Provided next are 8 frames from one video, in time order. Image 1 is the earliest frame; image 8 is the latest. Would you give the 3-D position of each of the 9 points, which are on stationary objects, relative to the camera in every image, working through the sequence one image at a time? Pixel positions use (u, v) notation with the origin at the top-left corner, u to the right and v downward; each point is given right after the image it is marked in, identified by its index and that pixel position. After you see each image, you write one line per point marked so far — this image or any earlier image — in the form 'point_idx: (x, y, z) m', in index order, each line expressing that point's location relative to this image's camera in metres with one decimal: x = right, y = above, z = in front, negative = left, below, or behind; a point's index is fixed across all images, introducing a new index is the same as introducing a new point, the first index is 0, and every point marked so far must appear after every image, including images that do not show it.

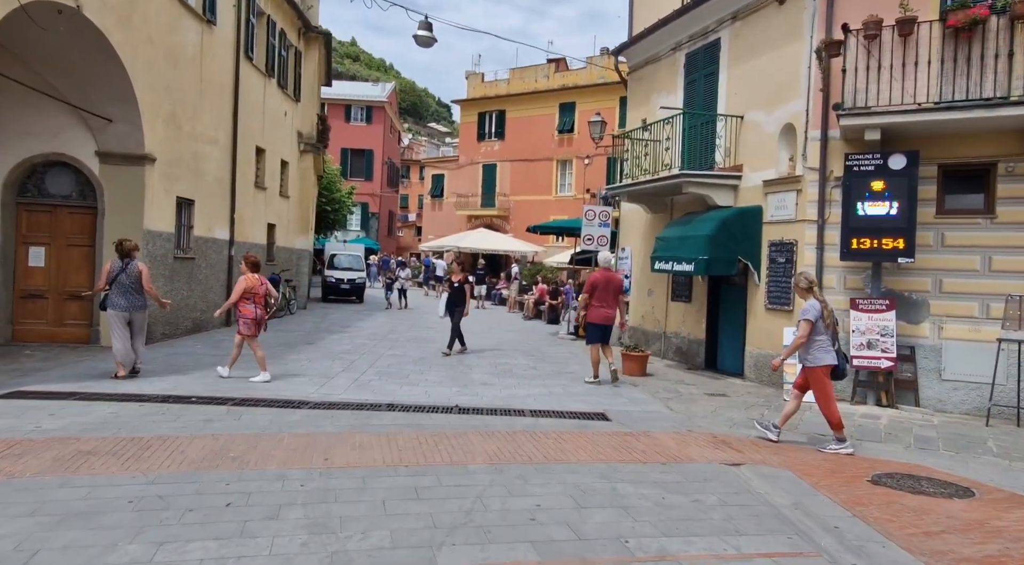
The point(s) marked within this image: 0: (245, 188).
0: (-6.2, +2.2, +17.6) m
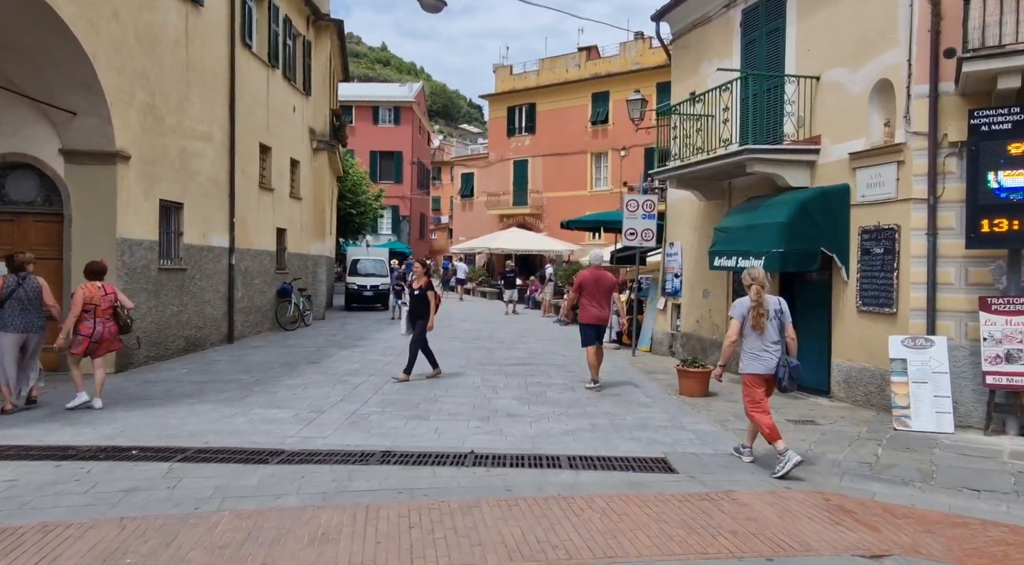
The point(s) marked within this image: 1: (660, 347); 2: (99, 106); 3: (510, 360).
0: (-5.5, +2.0, +16.0) m
1: (+2.7, -1.2, +13.6) m
2: (-5.8, +2.5, +10.6) m
3: (0.0, -1.3, +12.9) m
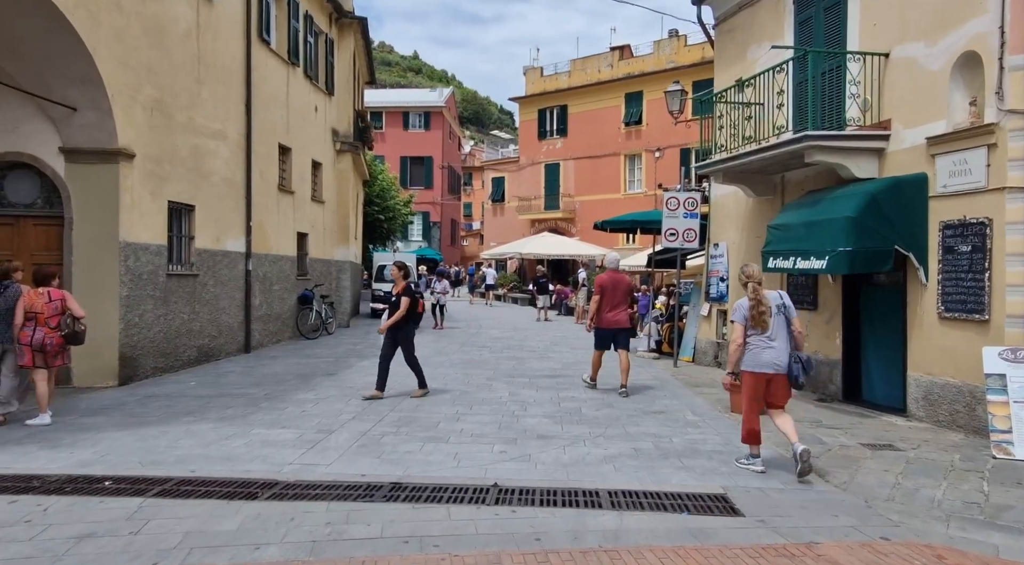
0: (-4.9, +1.9, +15.3) m
1: (+3.2, -1.2, +12.5) m
2: (-5.4, +2.4, +10.0) m
3: (+0.4, -1.4, +12.0) m
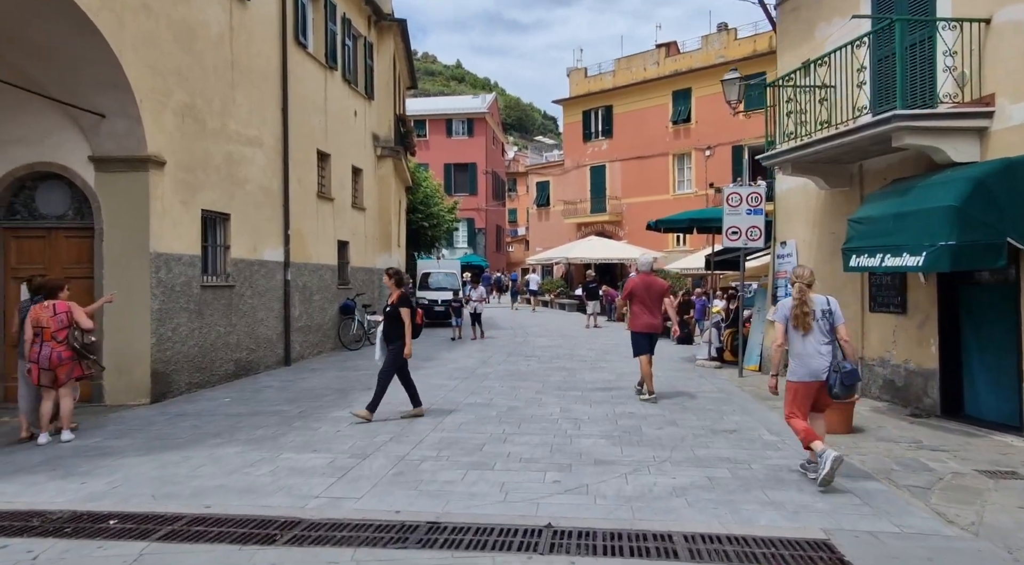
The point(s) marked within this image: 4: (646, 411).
0: (-4.0, +1.7, +14.8) m
1: (+4.0, -1.3, +11.5) m
2: (-4.8, +2.2, +9.5) m
3: (+1.2, -1.5, +11.1) m
4: (+1.5, -1.5, +8.7) m
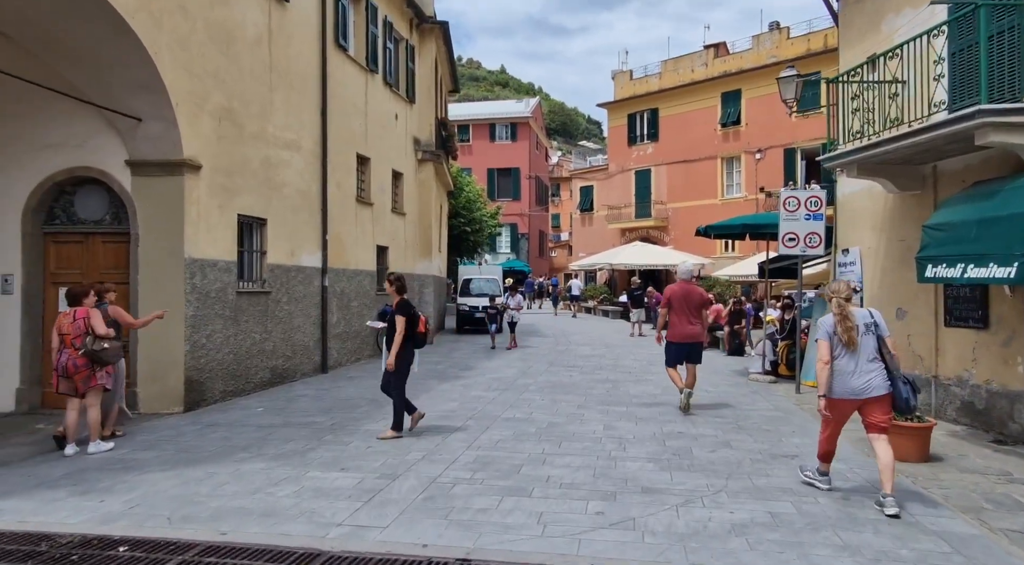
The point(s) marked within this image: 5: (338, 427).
0: (-3.2, +1.5, +14.6) m
1: (+4.6, -1.4, +10.8) m
2: (-4.3, +2.1, +9.4) m
3: (+1.8, -1.6, +10.6) m
4: (+2.0, -1.6, +8.1) m
5: (-1.9, -1.6, +8.4) m
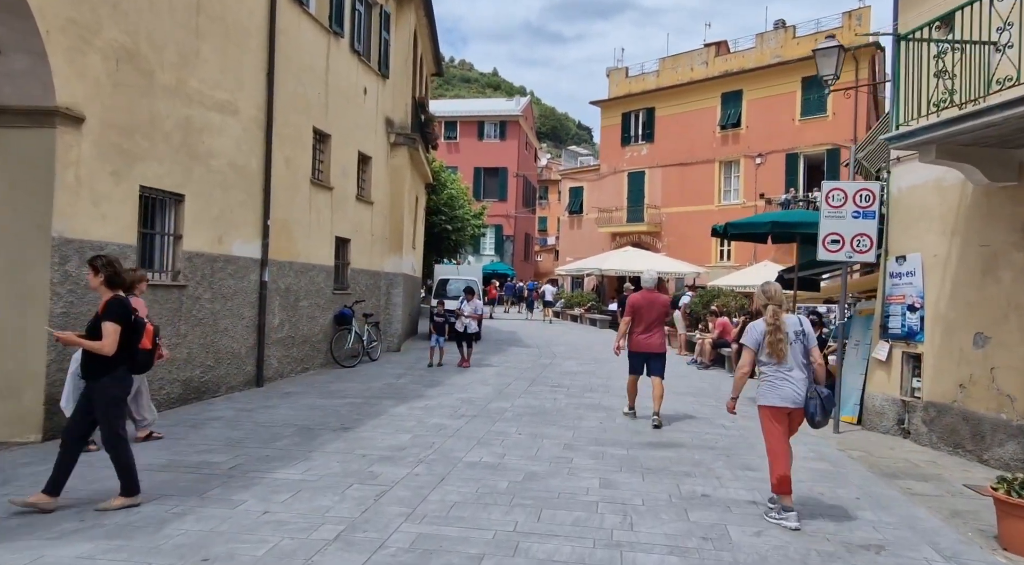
0: (-3.5, +1.6, +12.3) m
1: (+4.2, -1.6, +8.7) m
2: (-4.5, +2.3, +7.1) m
3: (+1.4, -1.7, +8.4) m
4: (+1.7, -1.7, +5.9) m
5: (-2.2, -1.5, +6.2) m
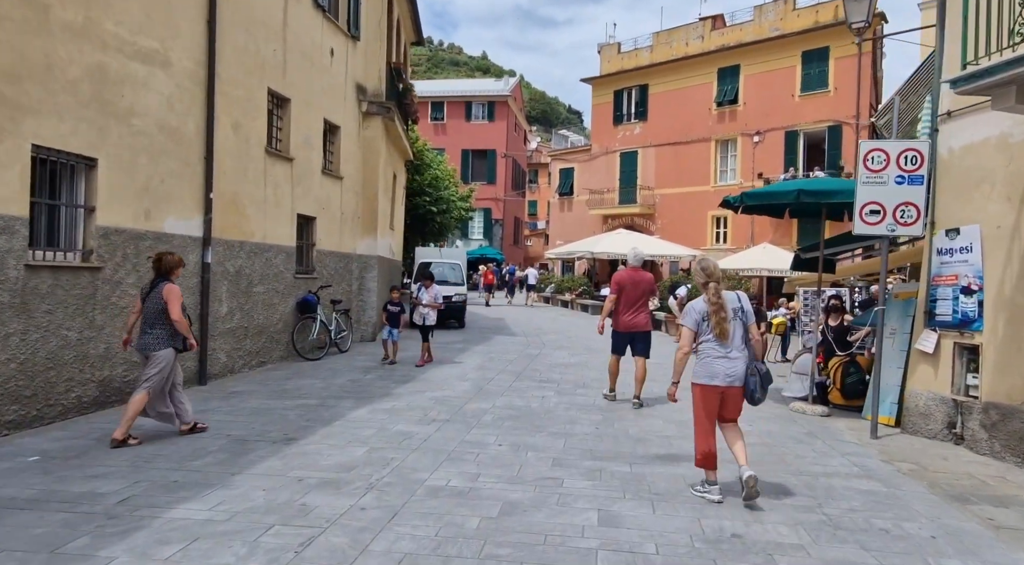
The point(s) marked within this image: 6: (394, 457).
0: (-3.8, +1.9, +10.8) m
1: (+4.0, -1.4, +7.3) m
2: (-4.7, +2.4, +5.5) m
3: (+1.2, -1.5, +7.0) m
4: (+1.5, -1.5, +4.5) m
5: (-2.4, -1.4, +4.7) m
6: (-1.0, -1.4, +6.3) m
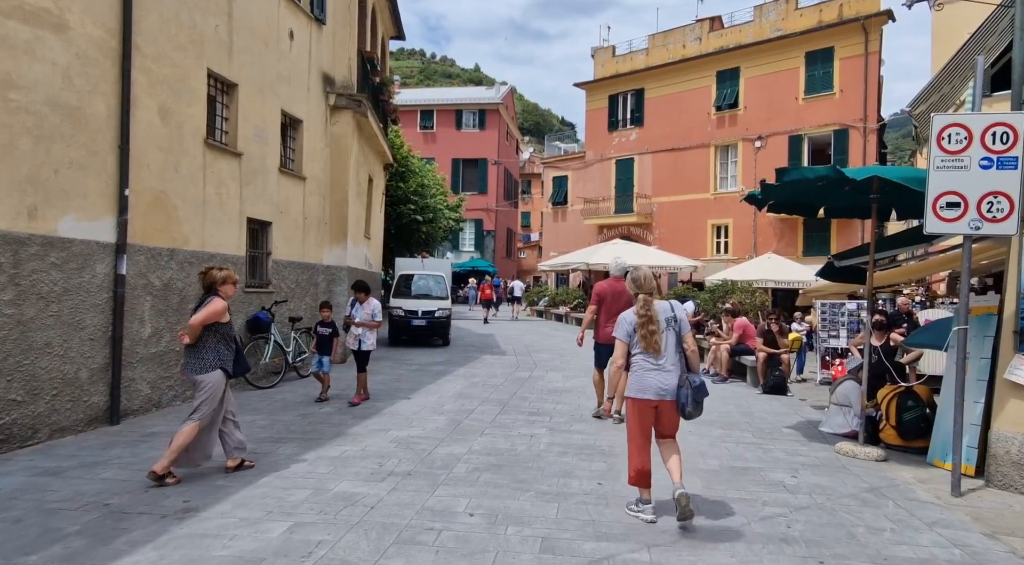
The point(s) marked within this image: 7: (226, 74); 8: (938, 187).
0: (-4.0, +1.7, +9.1) m
1: (+3.8, -1.5, +5.6) m
2: (-4.9, +2.3, +3.8) m
3: (+1.1, -1.6, +5.3) m
4: (+1.4, -1.6, +2.8) m
5: (-2.6, -1.5, +3.0) m
6: (-1.1, -1.5, +4.6) m
7: (-3.8, +2.8, +10.2) m
8: (+3.2, +0.7, +5.5) m
